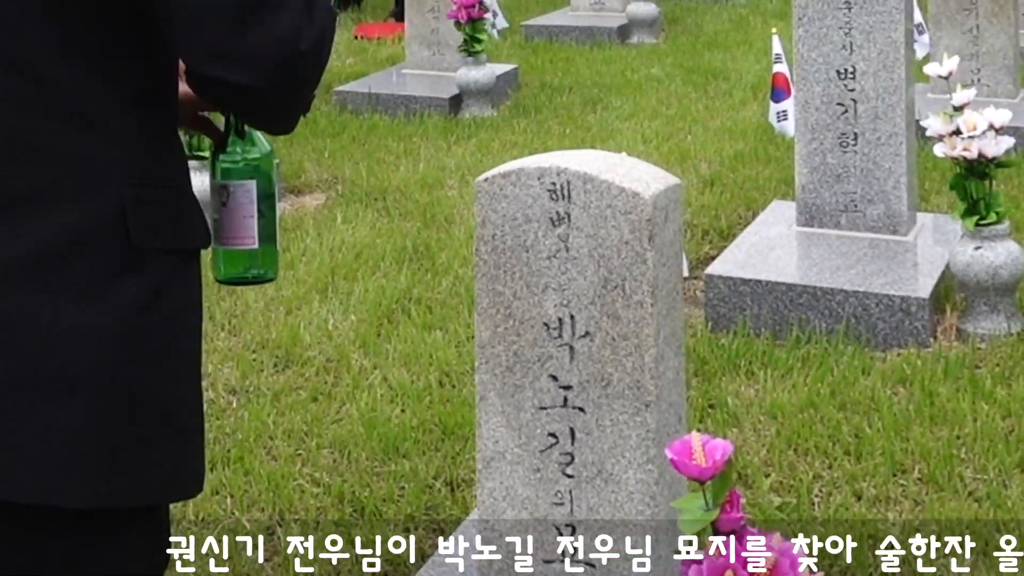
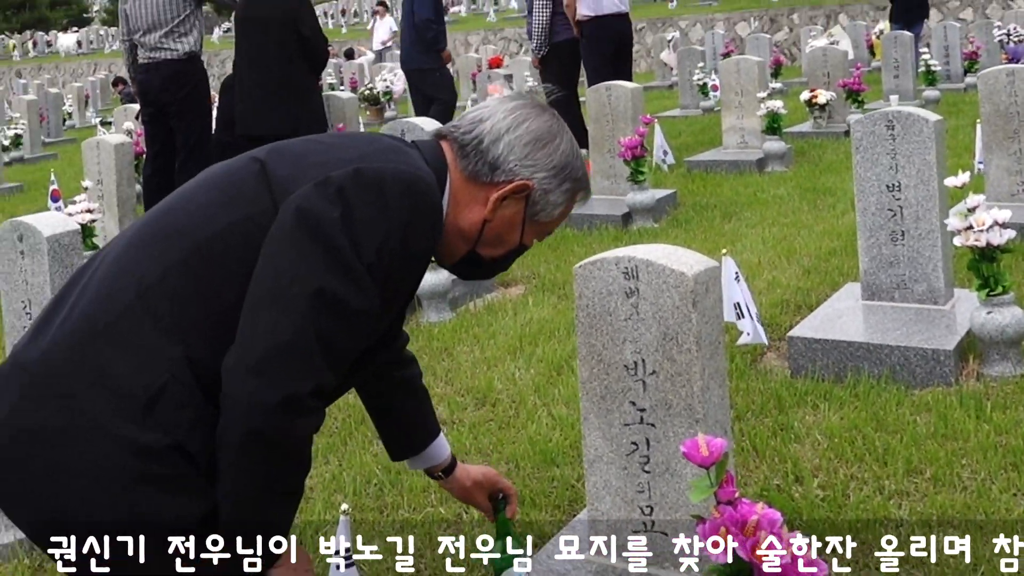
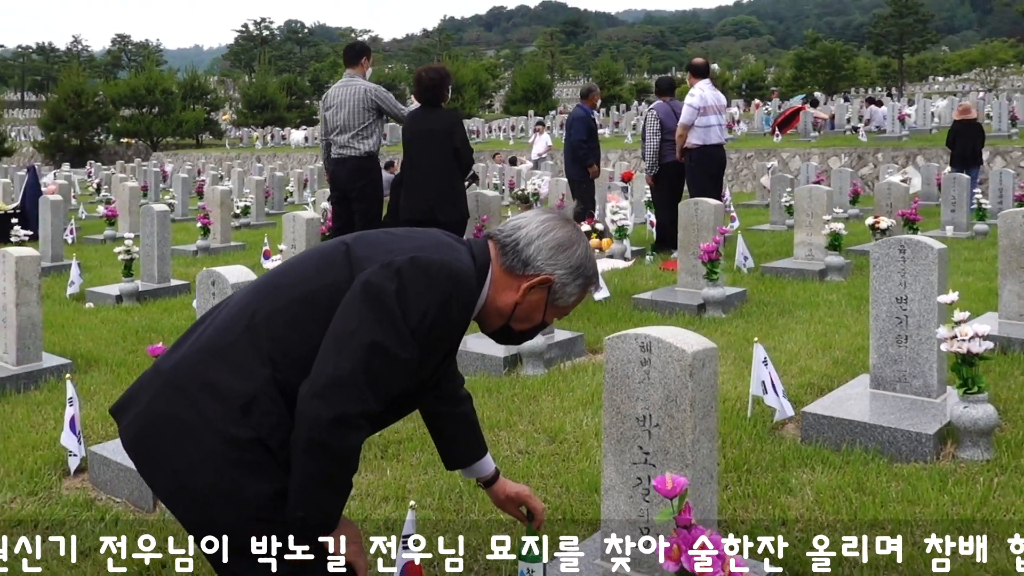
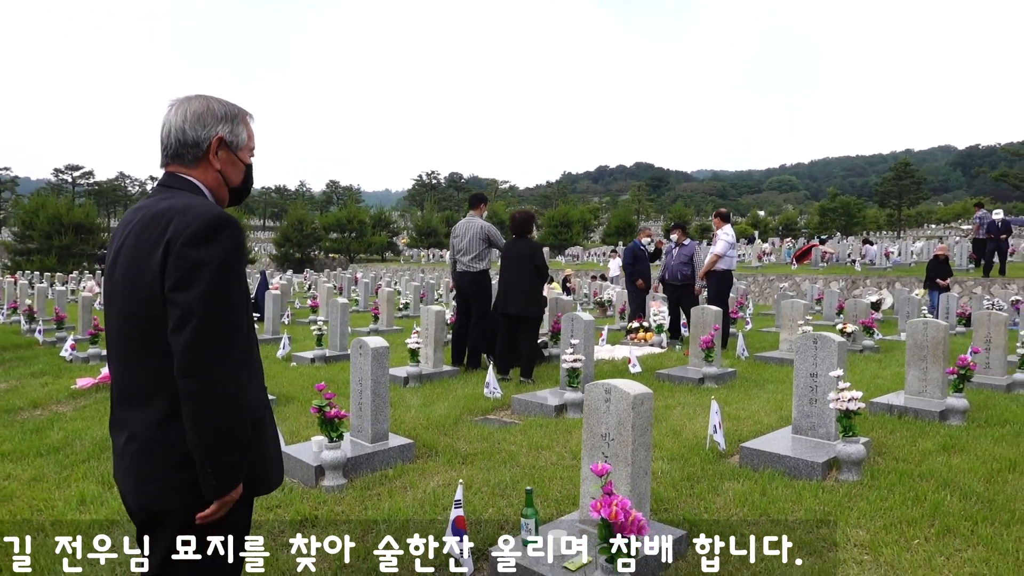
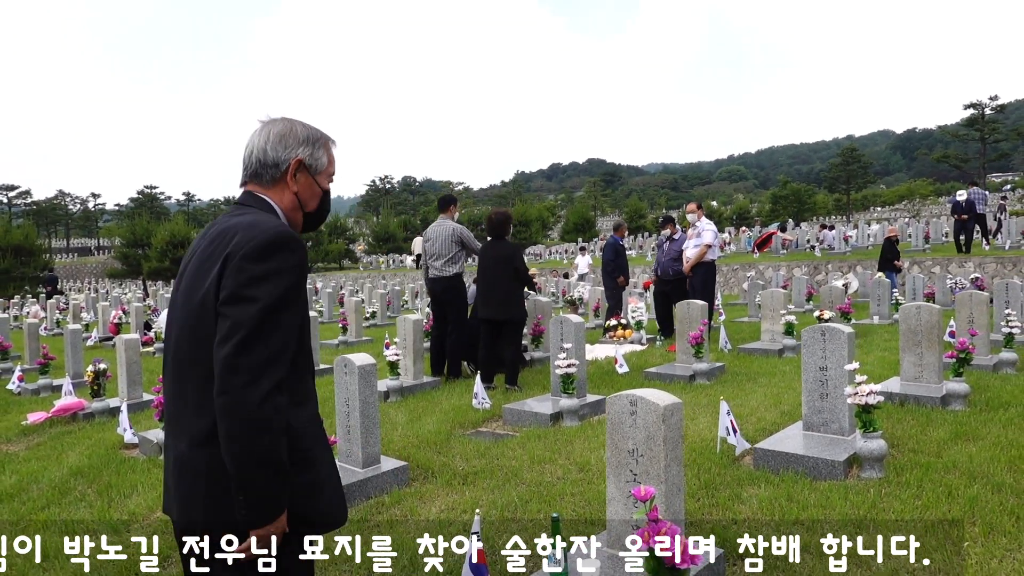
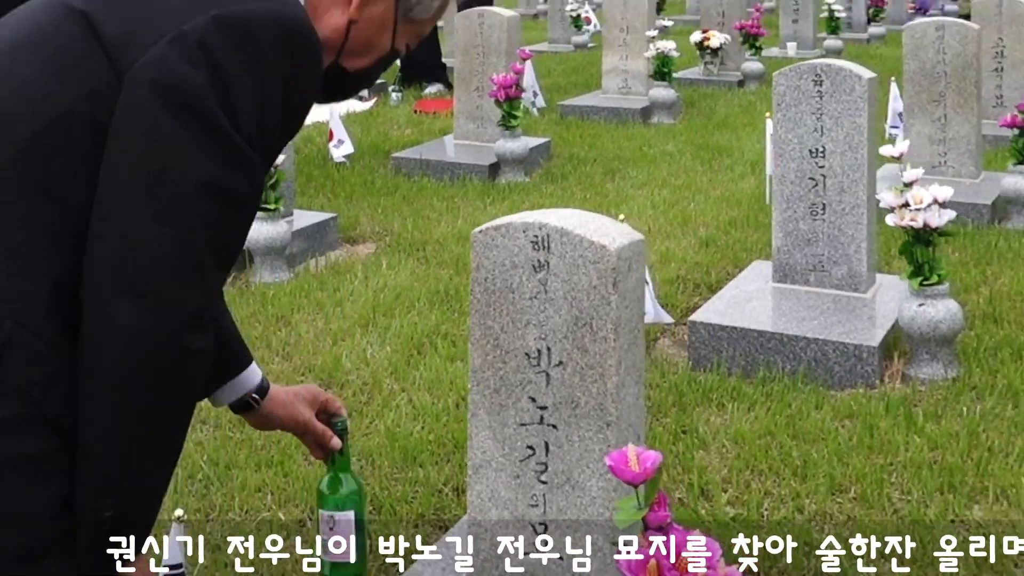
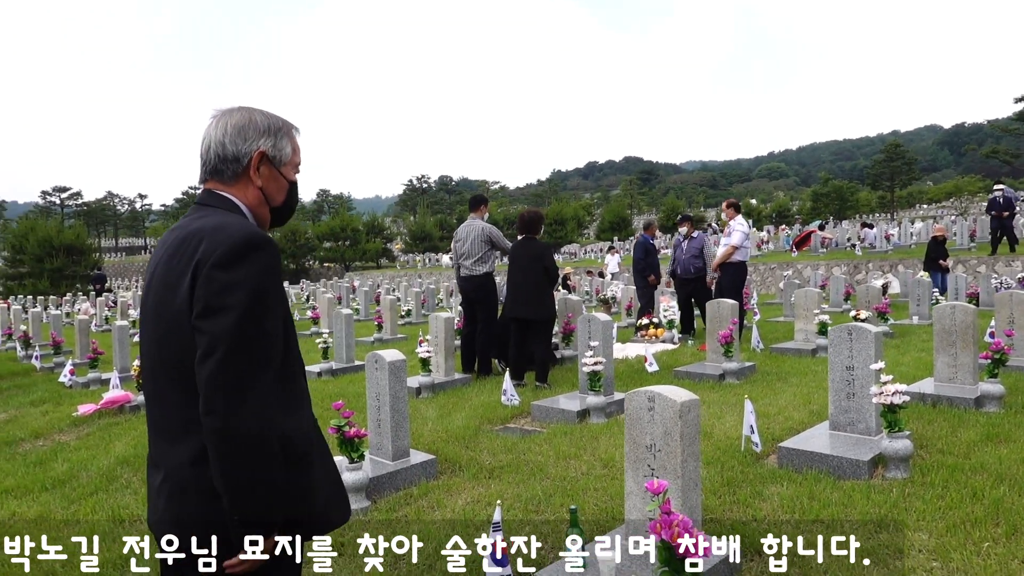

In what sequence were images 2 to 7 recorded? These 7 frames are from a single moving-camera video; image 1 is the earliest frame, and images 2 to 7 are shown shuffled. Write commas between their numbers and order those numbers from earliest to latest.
6, 2, 3, 5, 7, 4
